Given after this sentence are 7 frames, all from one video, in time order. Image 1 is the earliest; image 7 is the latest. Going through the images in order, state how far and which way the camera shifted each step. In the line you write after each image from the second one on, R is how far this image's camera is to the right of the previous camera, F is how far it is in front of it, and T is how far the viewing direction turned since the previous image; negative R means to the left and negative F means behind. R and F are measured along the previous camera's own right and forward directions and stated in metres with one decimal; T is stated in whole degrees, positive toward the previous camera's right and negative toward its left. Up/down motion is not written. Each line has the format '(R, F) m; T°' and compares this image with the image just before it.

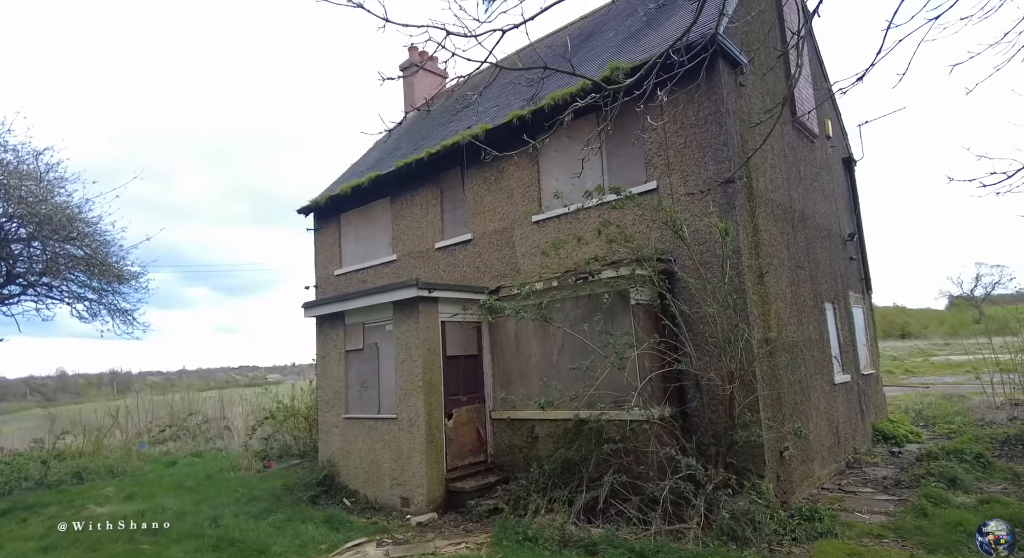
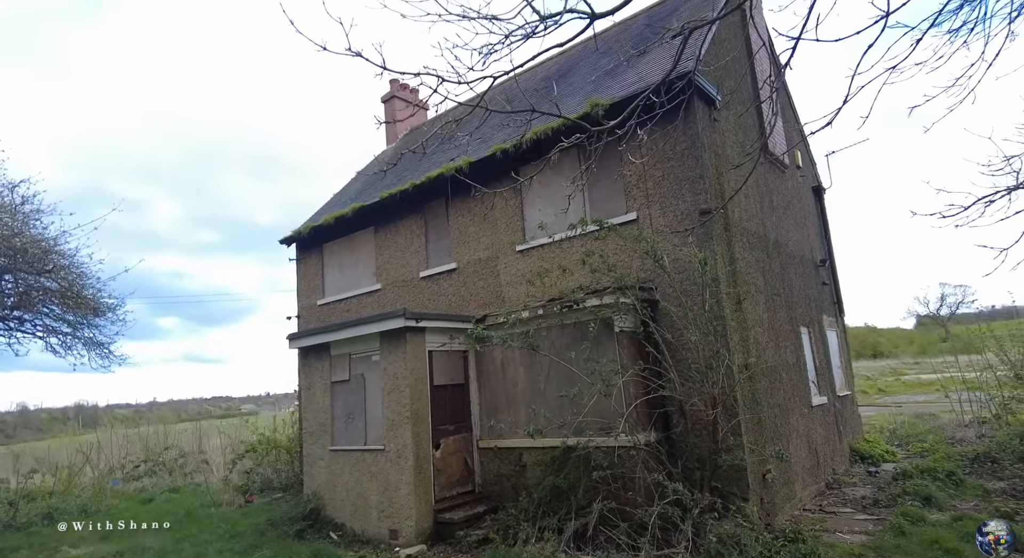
(-0.1, -0.1) m; +2°
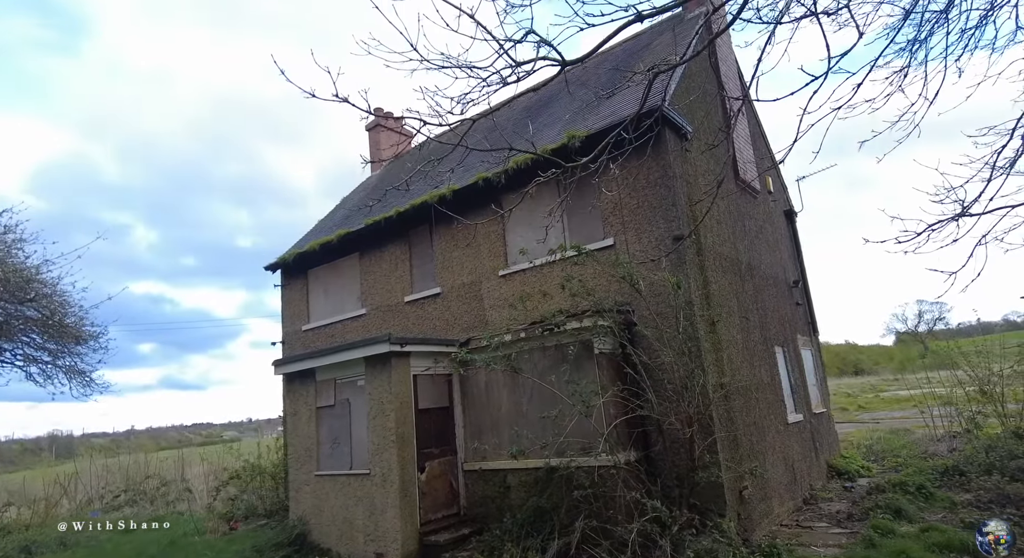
(0.0, -0.2) m; +1°
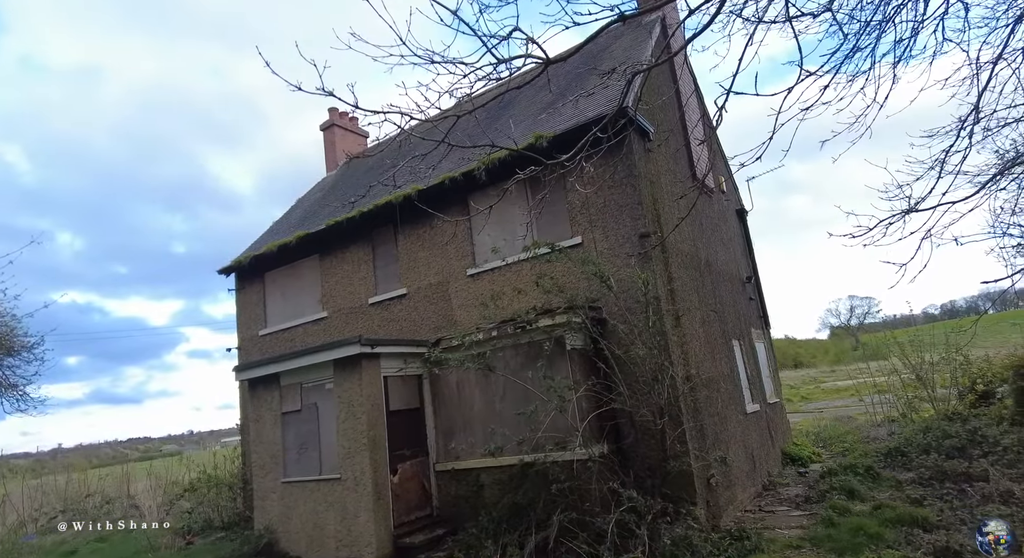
(-0.3, 0.0) m; +5°
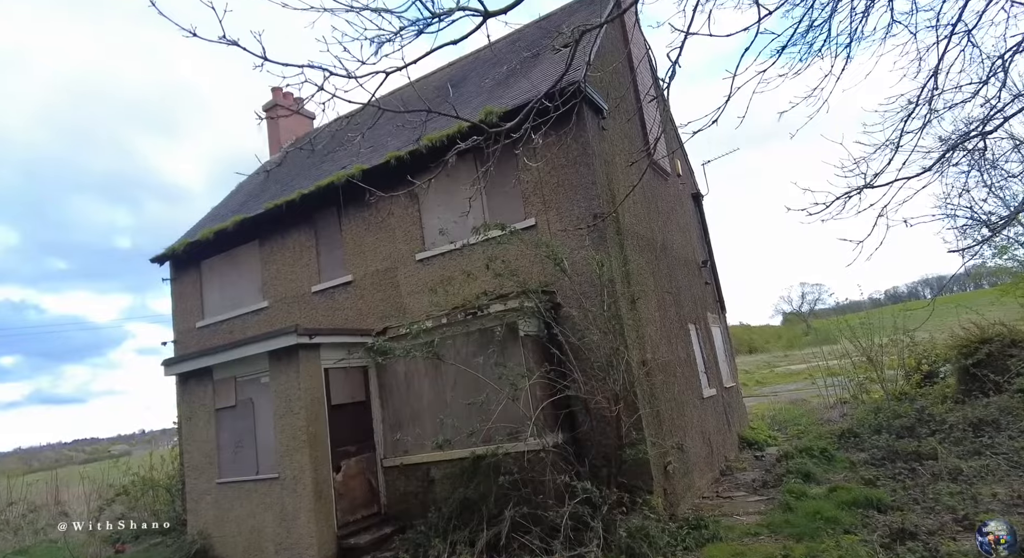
(+0.2, +0.4) m; +4°
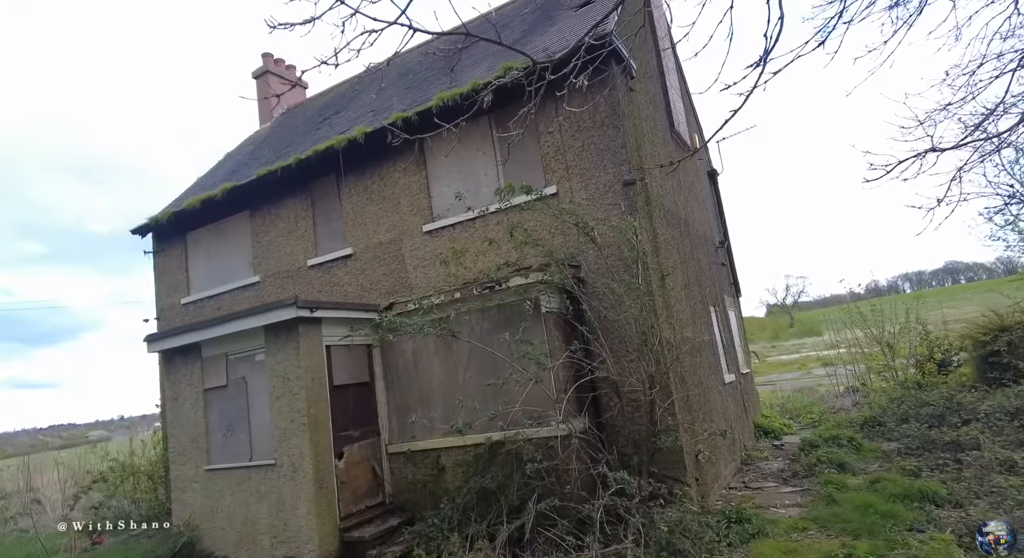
(-0.4, +0.6) m; +1°
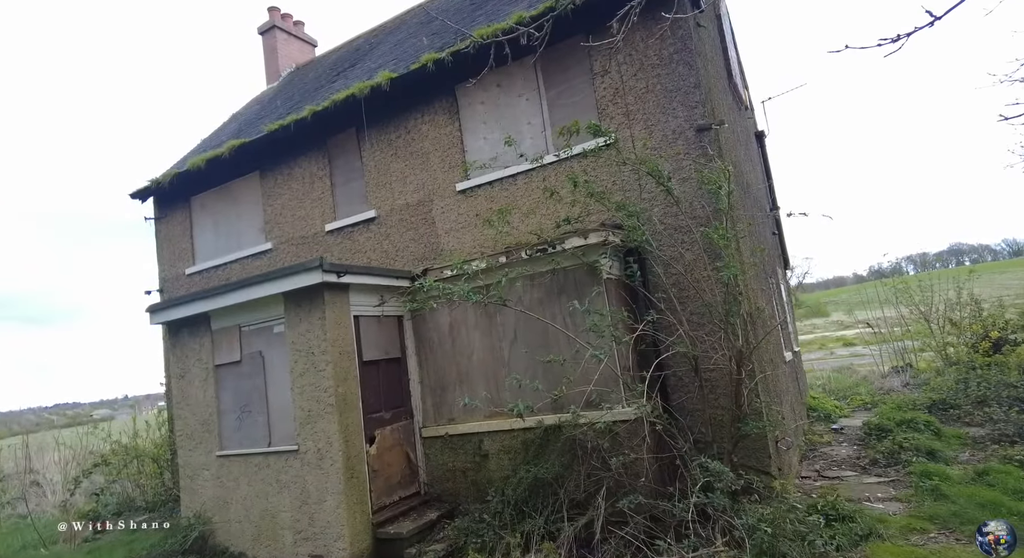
(-0.6, +0.9) m; 0°
